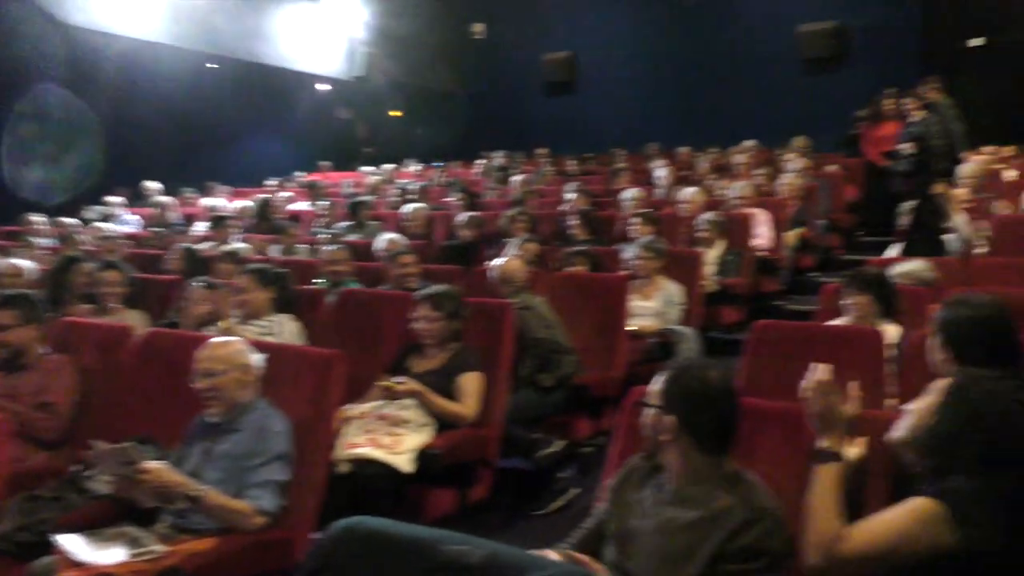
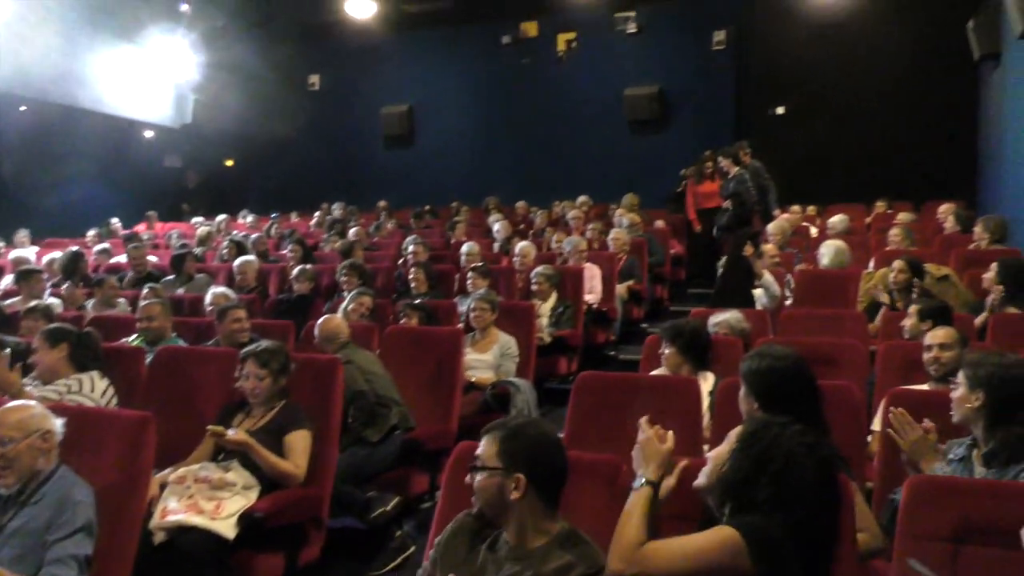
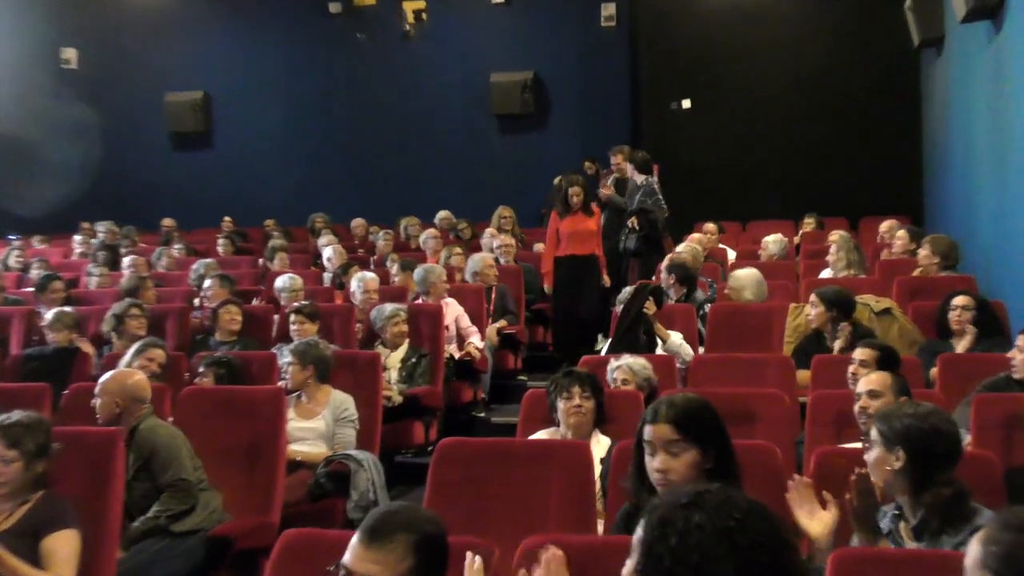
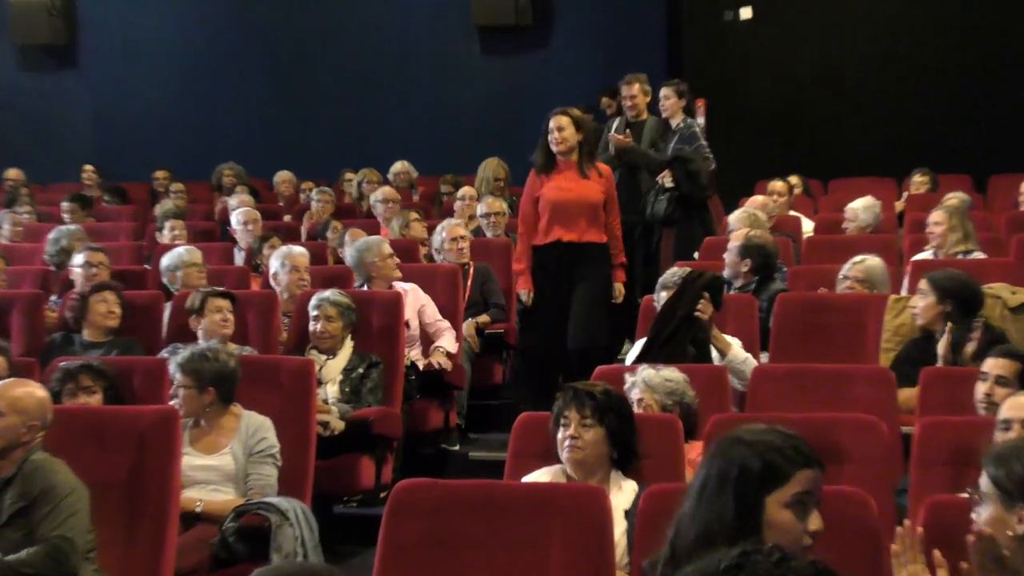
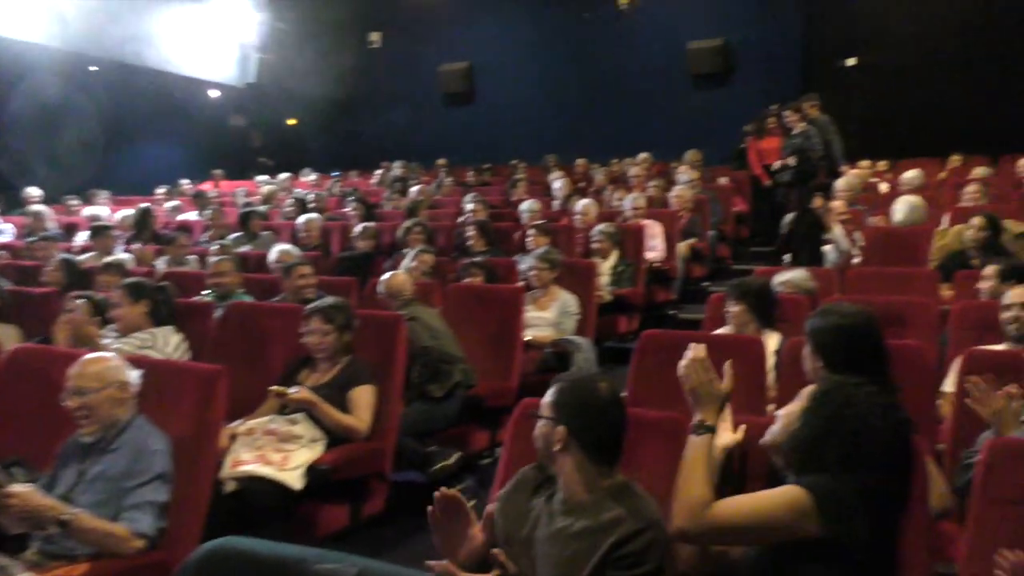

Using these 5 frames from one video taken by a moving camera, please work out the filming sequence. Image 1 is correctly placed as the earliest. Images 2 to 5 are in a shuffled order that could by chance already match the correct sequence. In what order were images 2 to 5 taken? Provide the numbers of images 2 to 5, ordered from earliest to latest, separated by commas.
5, 2, 3, 4
